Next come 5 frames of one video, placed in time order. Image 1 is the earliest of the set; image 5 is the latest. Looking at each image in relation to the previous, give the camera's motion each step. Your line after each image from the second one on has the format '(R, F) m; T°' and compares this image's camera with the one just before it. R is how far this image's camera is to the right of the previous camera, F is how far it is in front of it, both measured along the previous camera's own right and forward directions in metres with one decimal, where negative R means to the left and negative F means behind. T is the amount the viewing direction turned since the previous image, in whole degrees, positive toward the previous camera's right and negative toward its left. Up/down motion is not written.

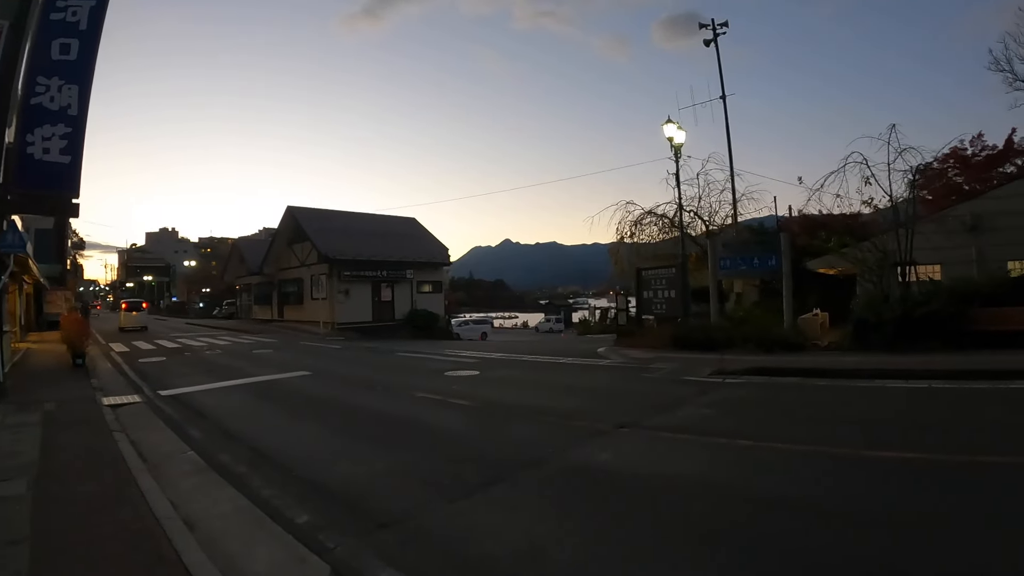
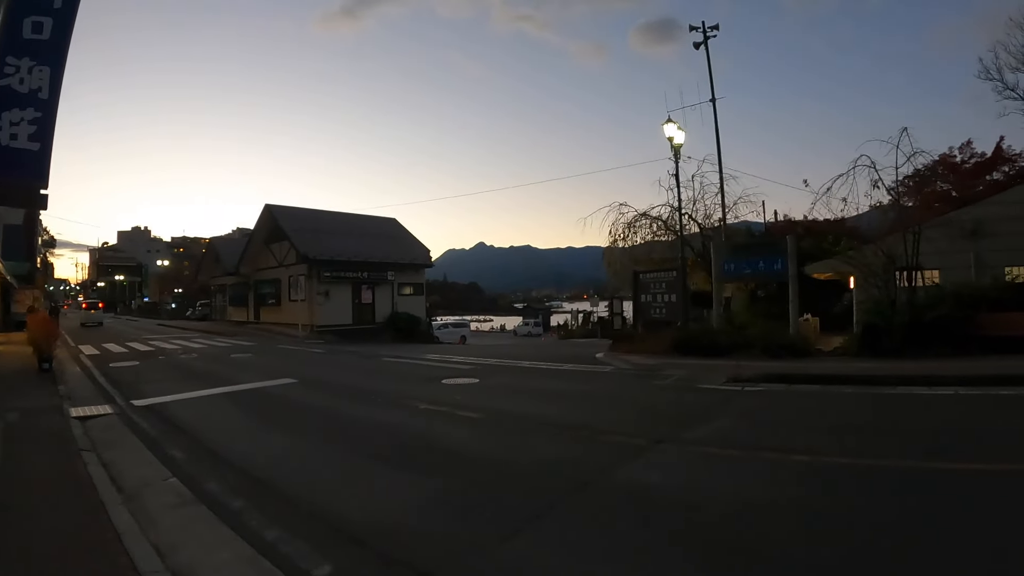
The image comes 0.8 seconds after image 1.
(-0.5, +0.8) m; +2°
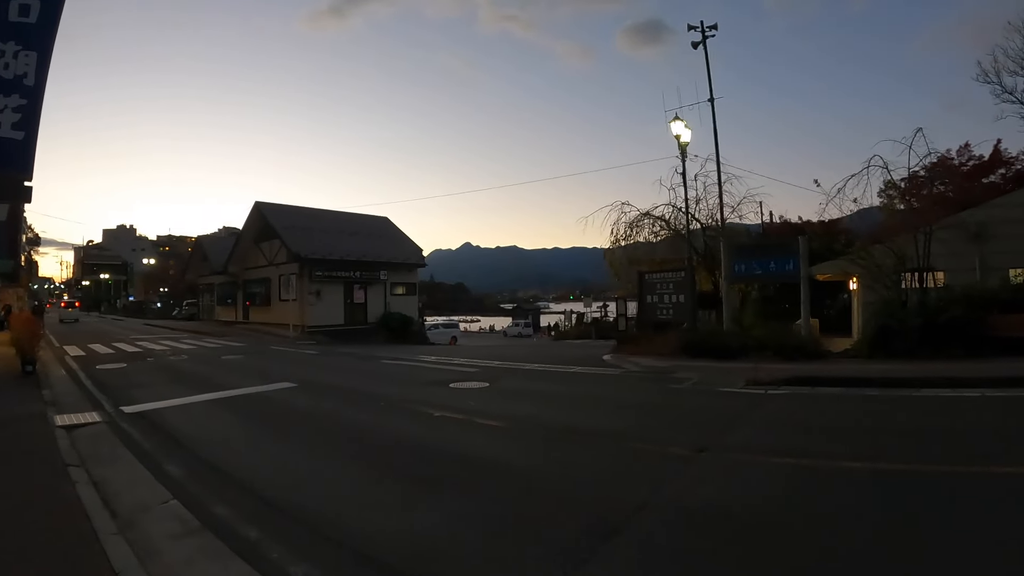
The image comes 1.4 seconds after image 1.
(-0.4, +0.6) m; +1°
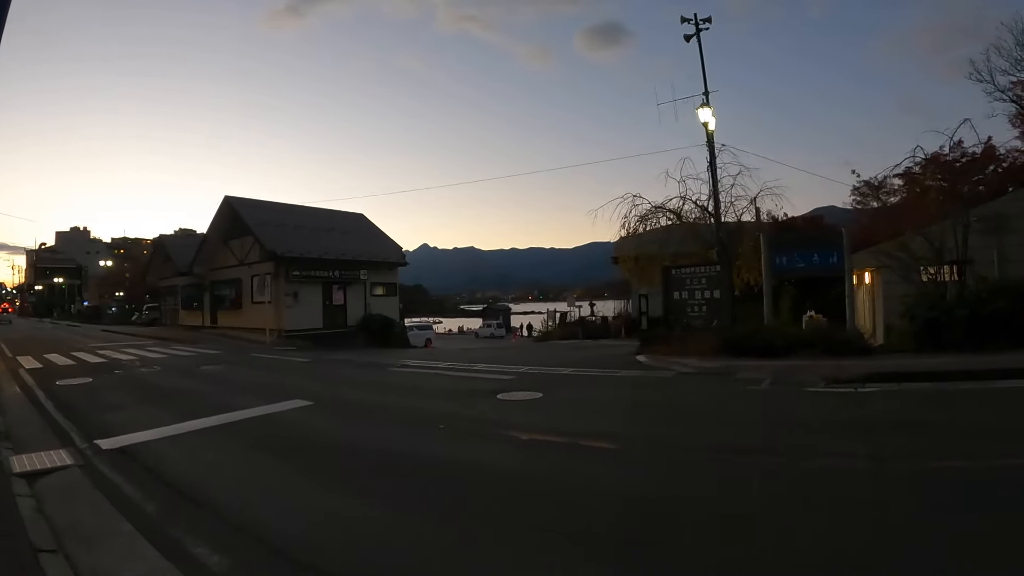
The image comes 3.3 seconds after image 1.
(-1.3, +1.8) m; +3°
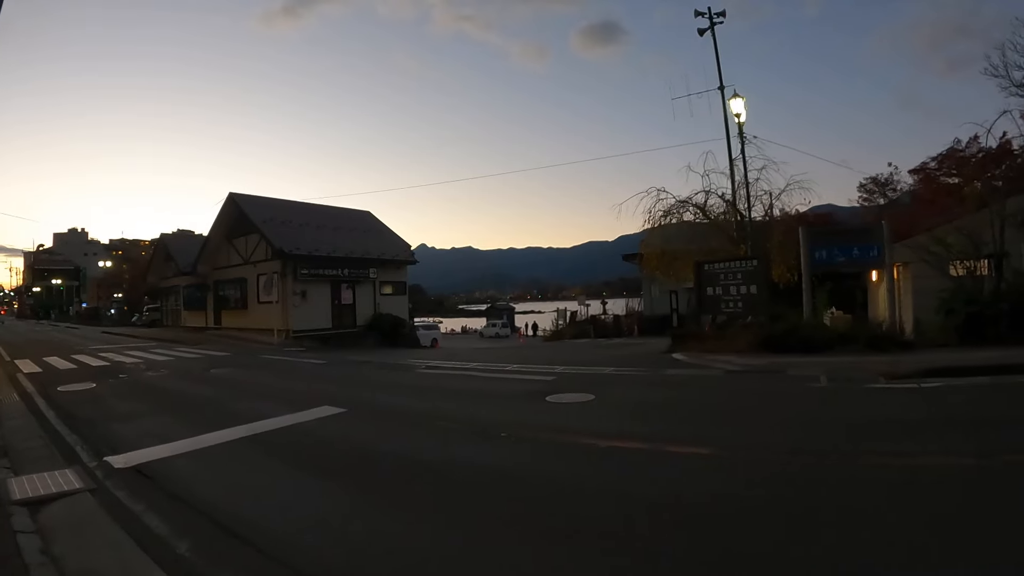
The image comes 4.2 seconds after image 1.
(-0.6, +0.8) m; 0°
